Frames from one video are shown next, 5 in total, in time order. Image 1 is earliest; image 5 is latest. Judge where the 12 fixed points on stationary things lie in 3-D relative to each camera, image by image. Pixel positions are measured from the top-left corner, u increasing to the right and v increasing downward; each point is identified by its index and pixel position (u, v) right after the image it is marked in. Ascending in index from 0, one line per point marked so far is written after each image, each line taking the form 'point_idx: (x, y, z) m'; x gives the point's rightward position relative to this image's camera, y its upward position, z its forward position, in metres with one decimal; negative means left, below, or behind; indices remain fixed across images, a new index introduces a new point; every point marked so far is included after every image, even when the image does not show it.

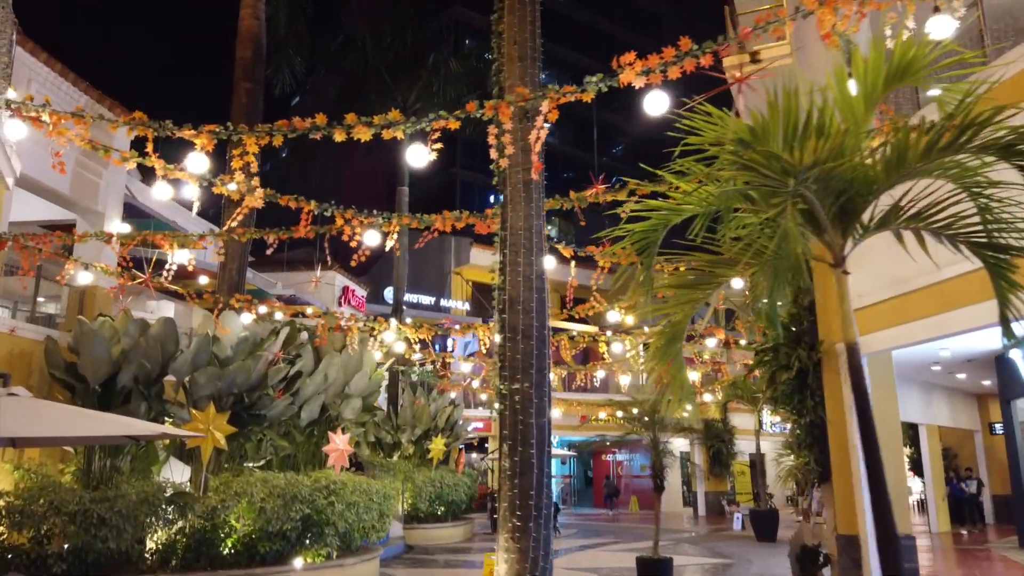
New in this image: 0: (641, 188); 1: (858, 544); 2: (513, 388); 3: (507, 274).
0: (+1.1, +0.9, +6.6) m
1: (+3.6, -2.7, +7.9) m
2: (0.0, -0.7, +5.0) m
3: (0.0, +0.1, +5.2) m
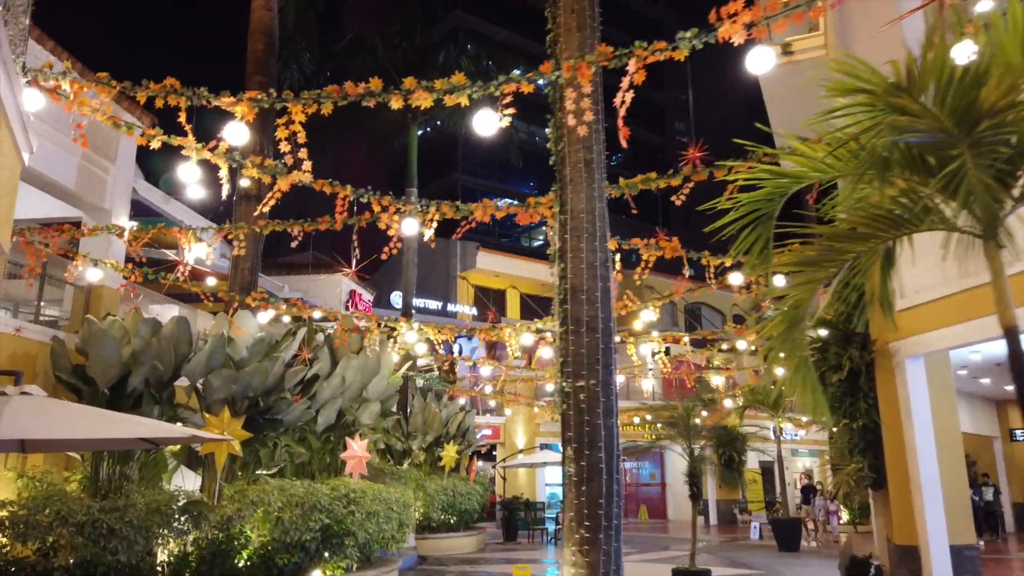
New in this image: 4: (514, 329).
0: (+1.5, +0.9, +6.1) m
1: (+4.0, -2.6, +7.4) m
2: (+0.4, -0.6, +4.6) m
3: (+0.4, +0.2, +4.8) m
4: (0.0, -0.5, +10.2) m
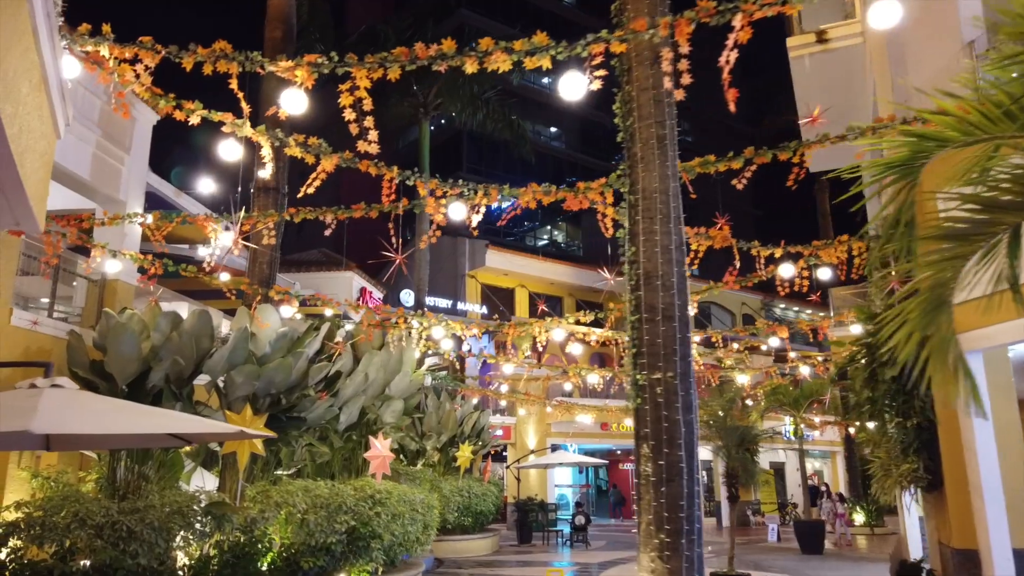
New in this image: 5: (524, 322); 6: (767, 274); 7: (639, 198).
0: (+1.9, +1.0, +5.8) m
1: (+4.4, -2.6, +7.1) m
2: (+0.8, -0.5, +4.2) m
3: (+0.7, +0.3, +4.4) m
4: (+0.4, -0.5, +9.9) m
5: (+0.2, -0.4, +9.9) m
6: (+2.6, +0.1, +7.6) m
7: (+0.8, +0.5, +4.5) m
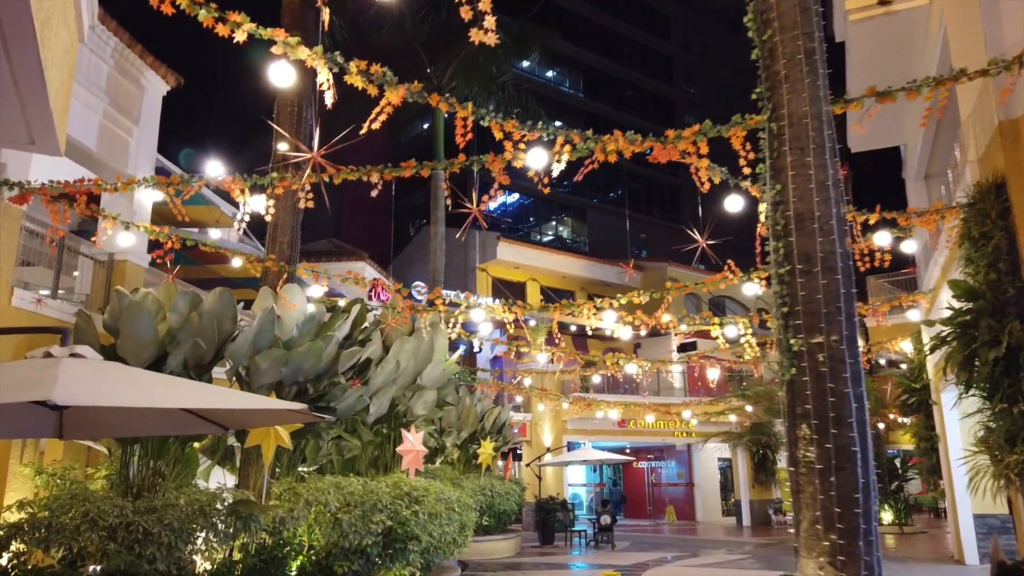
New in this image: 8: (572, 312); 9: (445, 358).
0: (+2.5, +1.3, +5.0) m
1: (+4.9, -2.3, +6.3) m
2: (+1.4, -0.2, +3.5) m
3: (+1.3, +0.5, +3.6) m
4: (+1.0, -0.2, +9.1) m
5: (+0.7, -0.2, +9.2) m
6: (+3.1, +0.4, +6.8) m
7: (+1.3, +0.8, +3.7) m
8: (+0.7, -0.3, +9.2) m
9: (-0.9, -1.0, +10.7) m
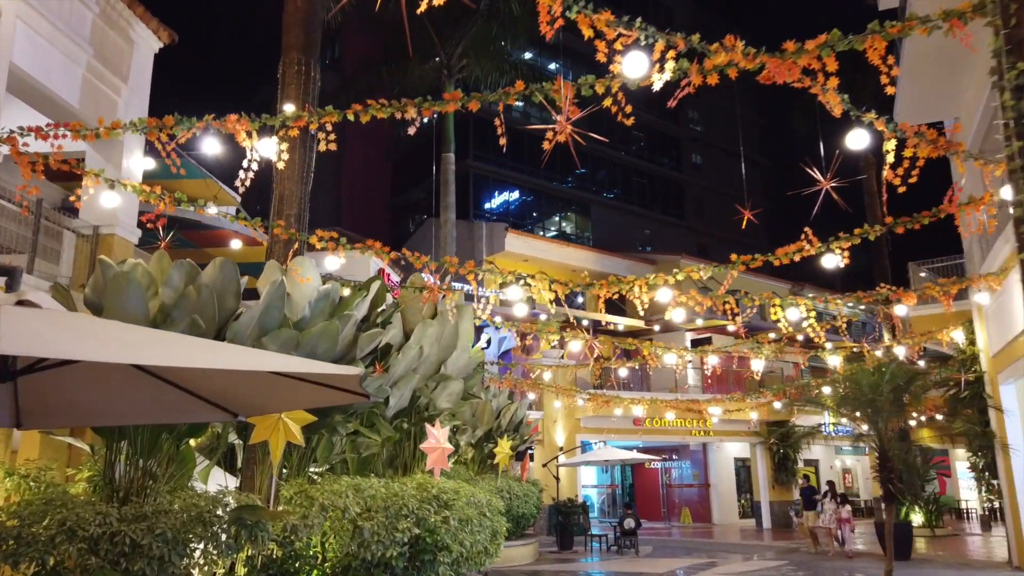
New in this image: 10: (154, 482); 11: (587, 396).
0: (+2.9, +1.5, +3.9) m
1: (+5.4, -2.0, +5.3) m
2: (+1.8, 0.0, +2.4) m
3: (+1.8, +0.8, +2.6) m
4: (+1.4, +0.1, +8.0) m
5: (+1.1, +0.1, +8.1) m
6: (+3.6, +0.7, +5.8) m
7: (+1.8, +1.1, +2.6) m
8: (+1.2, 0.0, +8.1) m
9: (-0.5, -0.7, +9.6) m
10: (-2.9, -1.6, +6.1) m
11: (+2.0, -2.8, +19.7) m
